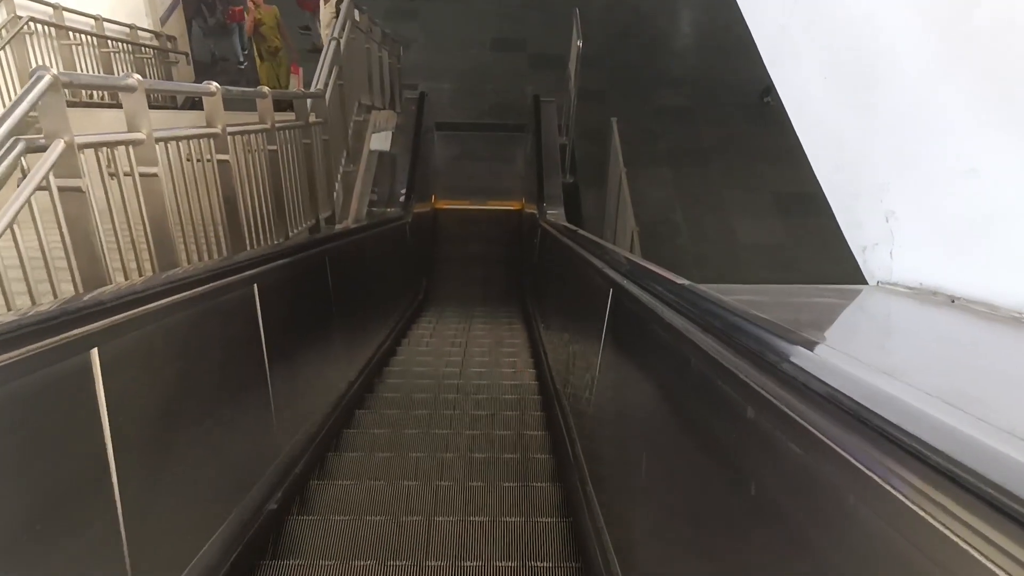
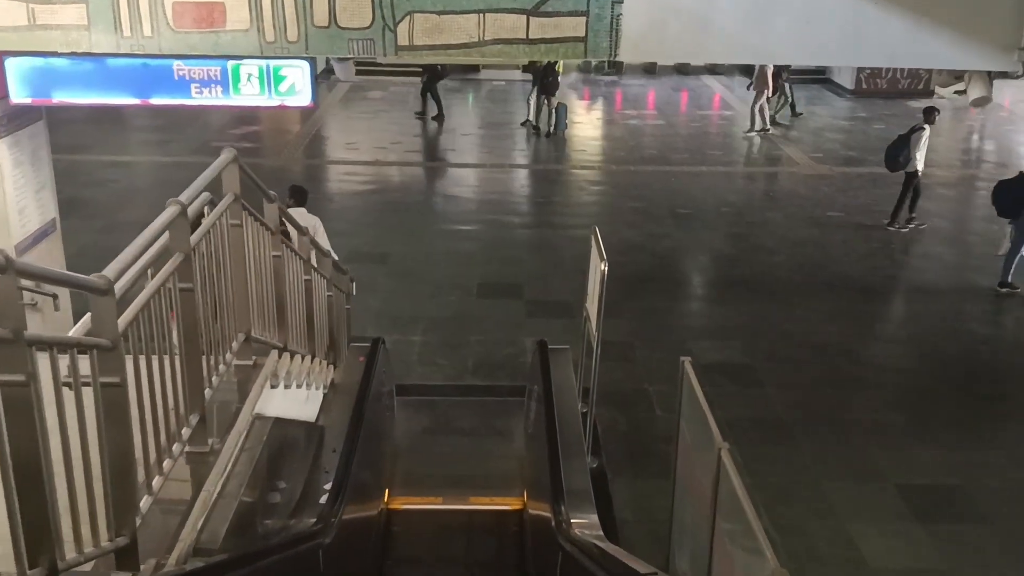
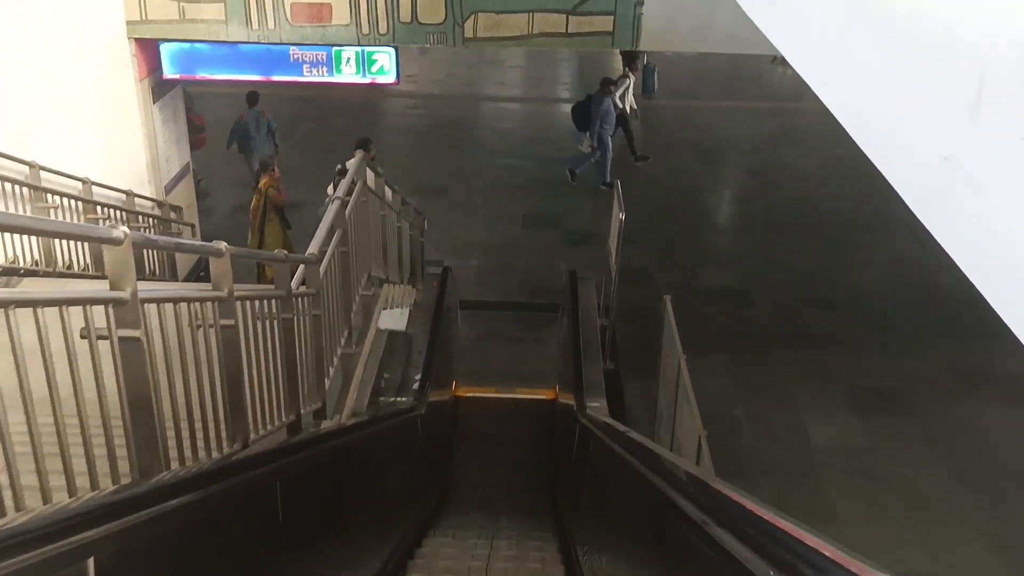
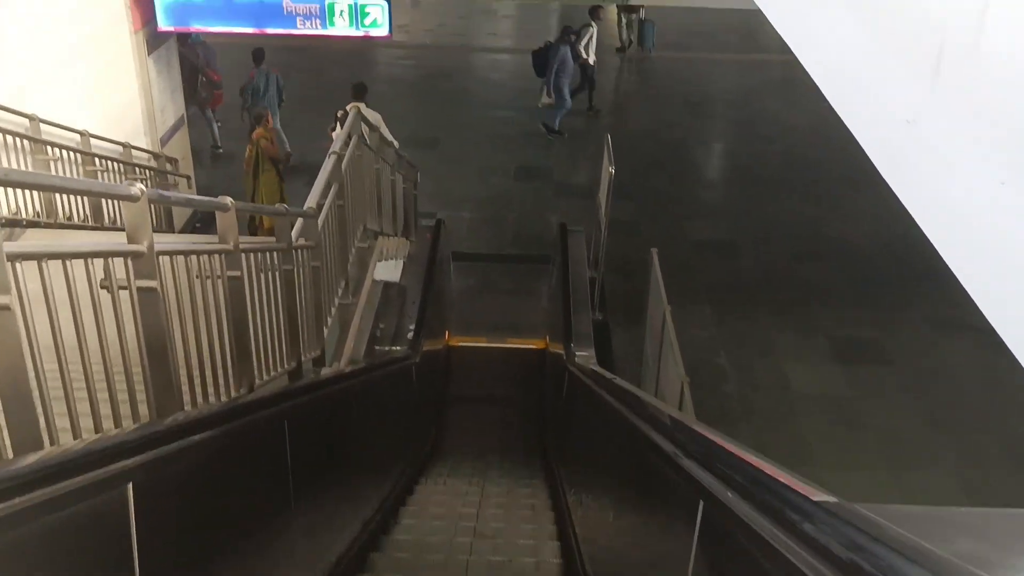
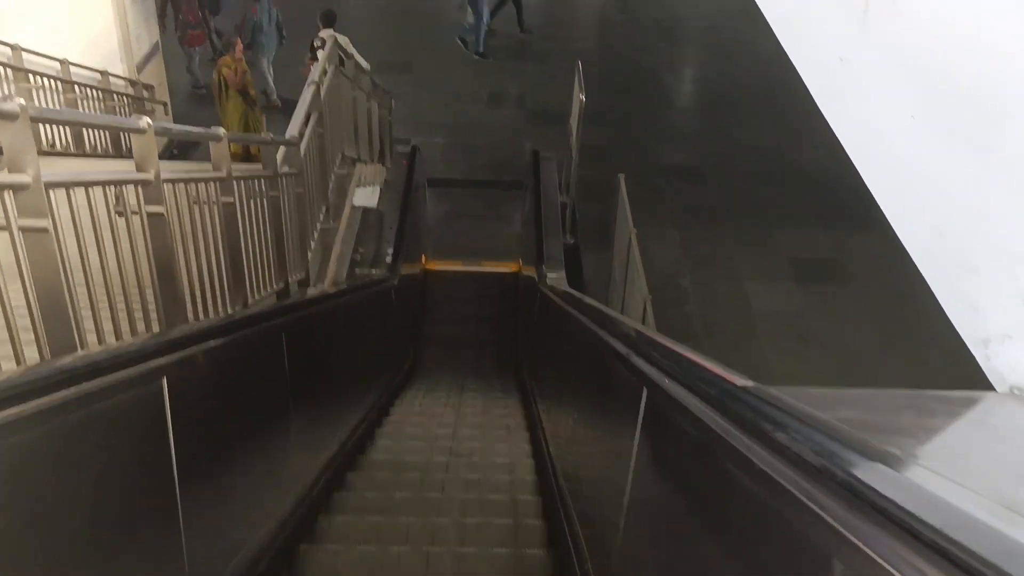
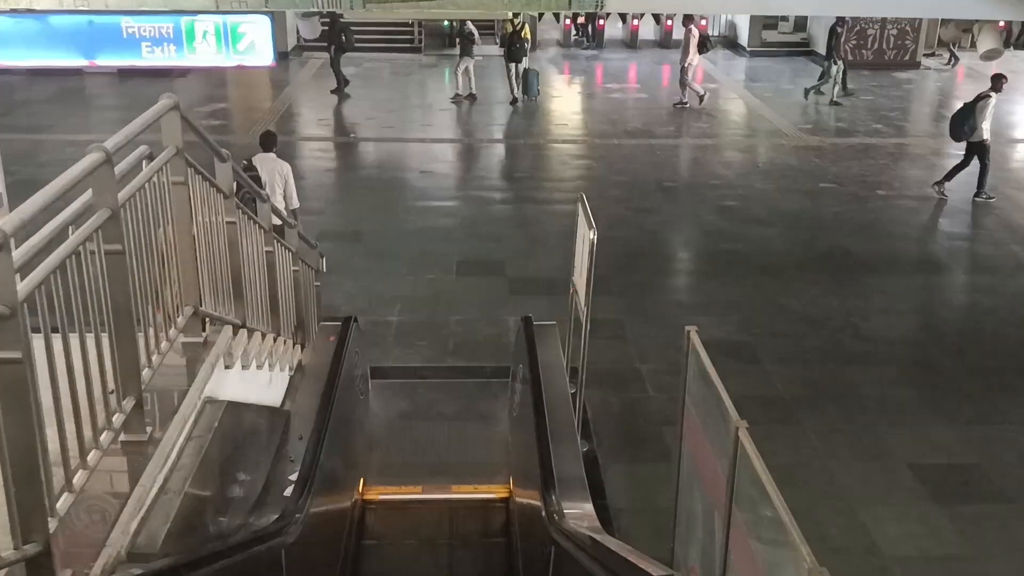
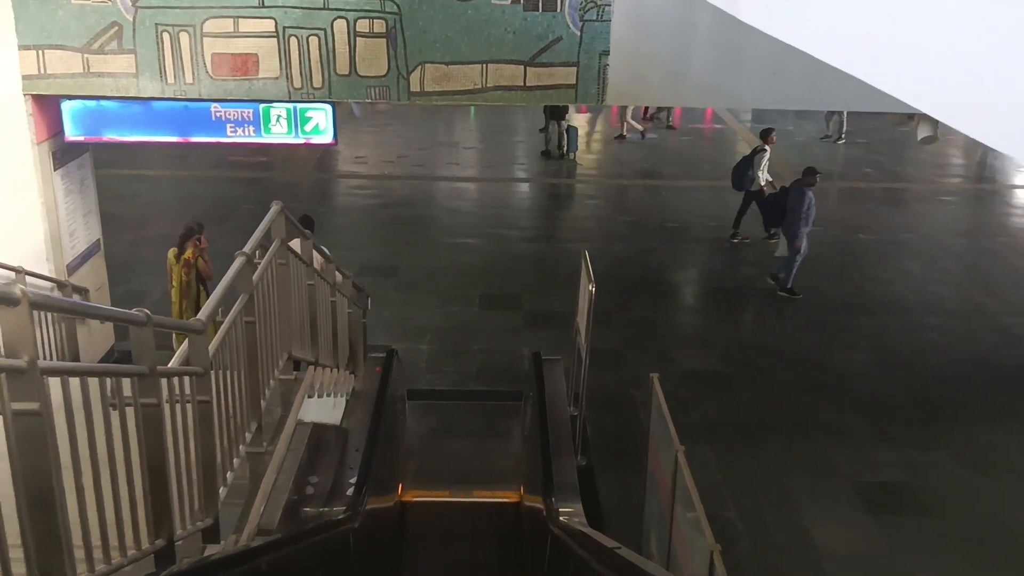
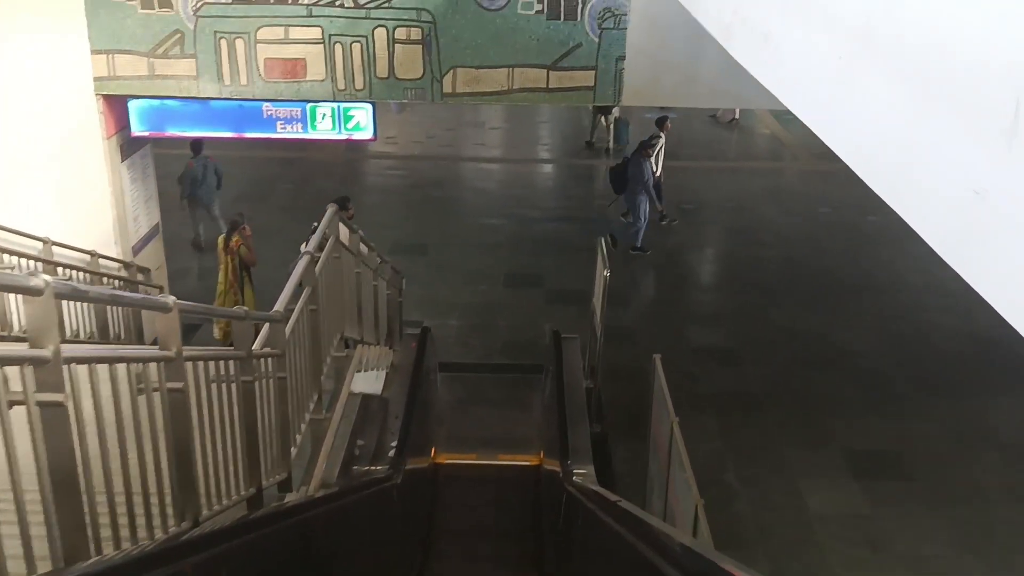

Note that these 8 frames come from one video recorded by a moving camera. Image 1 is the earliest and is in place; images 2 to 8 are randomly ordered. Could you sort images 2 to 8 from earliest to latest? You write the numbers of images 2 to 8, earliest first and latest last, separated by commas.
5, 4, 3, 8, 7, 2, 6
